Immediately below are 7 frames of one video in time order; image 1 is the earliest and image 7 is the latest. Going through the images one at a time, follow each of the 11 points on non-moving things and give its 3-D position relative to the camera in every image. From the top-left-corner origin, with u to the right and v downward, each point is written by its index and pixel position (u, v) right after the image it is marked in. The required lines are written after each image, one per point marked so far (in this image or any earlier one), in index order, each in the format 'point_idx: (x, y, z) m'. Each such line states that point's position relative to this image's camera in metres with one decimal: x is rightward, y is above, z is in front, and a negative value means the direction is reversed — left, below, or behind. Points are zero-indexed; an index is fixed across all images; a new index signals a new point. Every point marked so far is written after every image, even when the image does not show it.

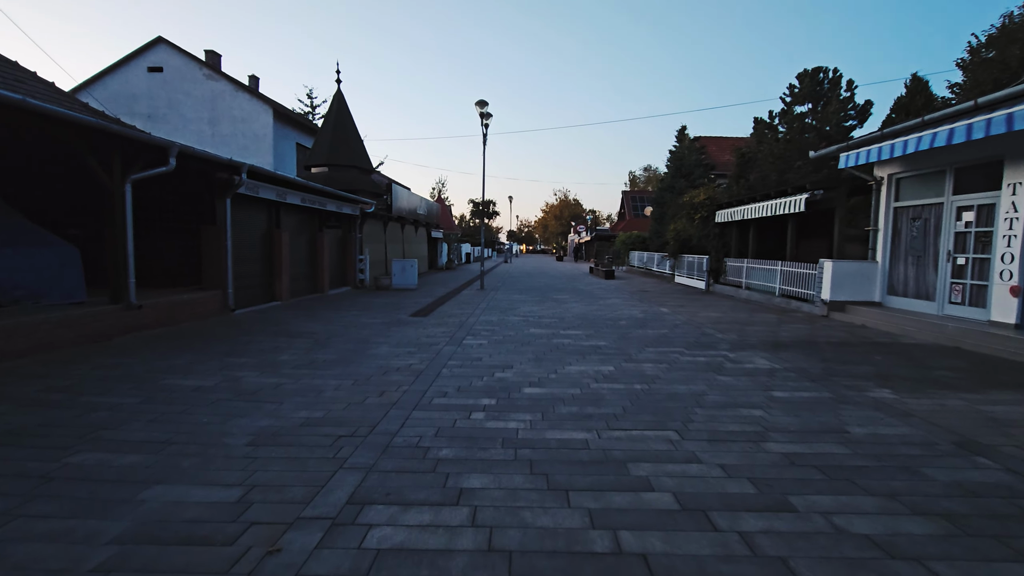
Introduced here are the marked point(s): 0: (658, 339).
0: (+2.7, -0.9, +9.2) m
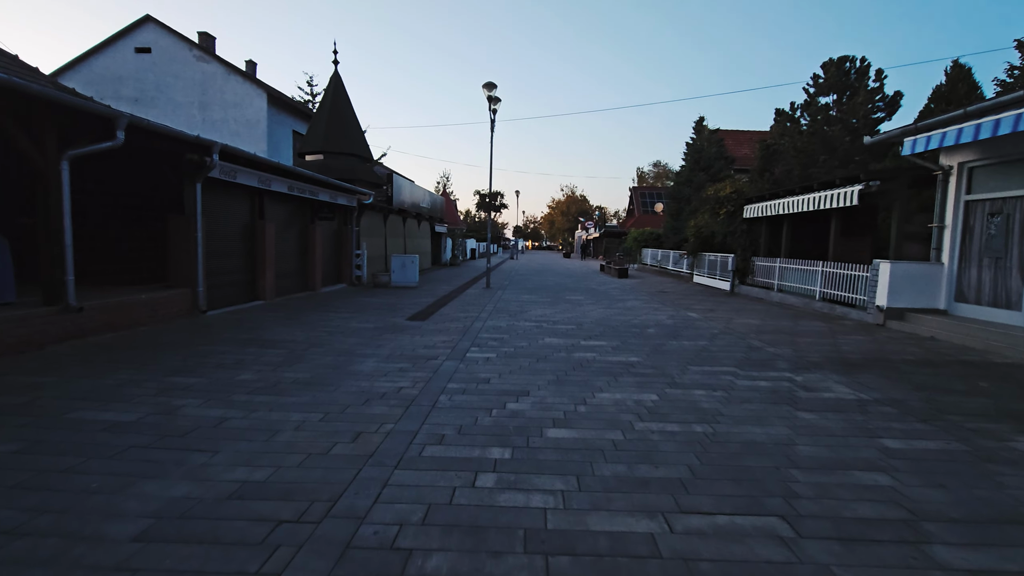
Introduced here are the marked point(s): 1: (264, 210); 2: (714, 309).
0: (+2.9, -1.0, +7.7) m
1: (-6.3, +2.0, +12.7) m
2: (+5.4, -0.6, +13.3) m
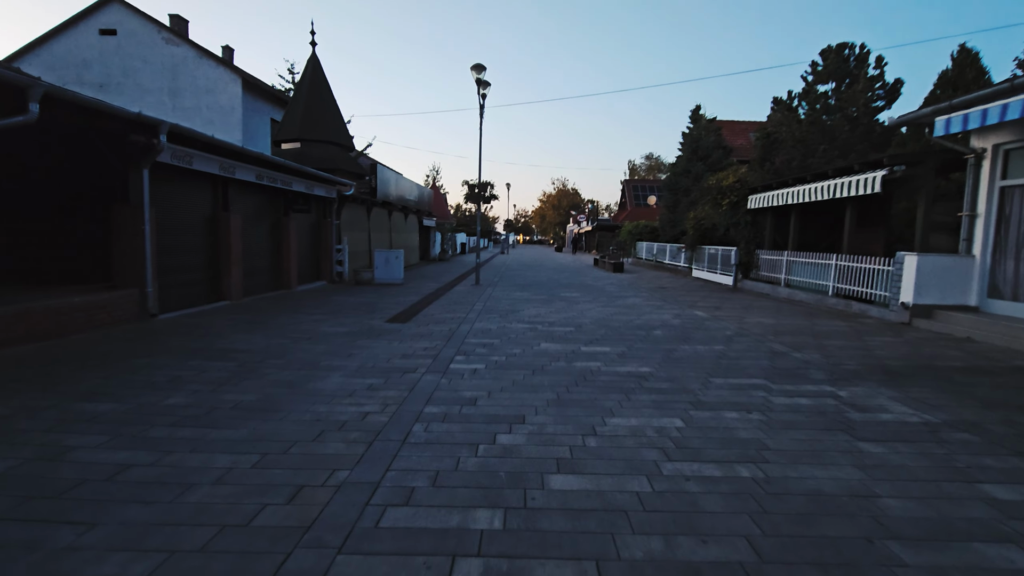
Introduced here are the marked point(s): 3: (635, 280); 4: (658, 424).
0: (+2.8, -1.0, +6.7) m
1: (-6.5, +2.0, +11.5) m
2: (+5.2, -0.5, +12.4) m
3: (+4.9, +0.3, +19.9) m
4: (+1.3, -1.2, +4.4) m
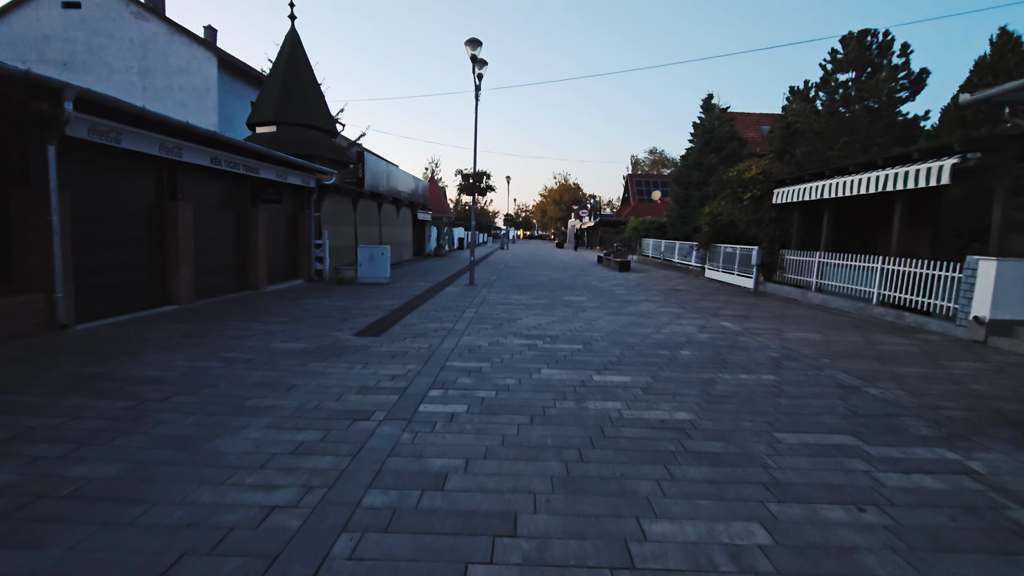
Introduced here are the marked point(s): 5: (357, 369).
0: (+2.7, -1.2, +5.1) m
1: (-6.6, +2.0, +9.8) m
2: (+5.1, -0.6, +10.7) m
3: (+4.8, +0.3, +18.3) m
4: (+1.2, -1.4, +2.8) m
5: (-1.9, -1.0, +6.1) m
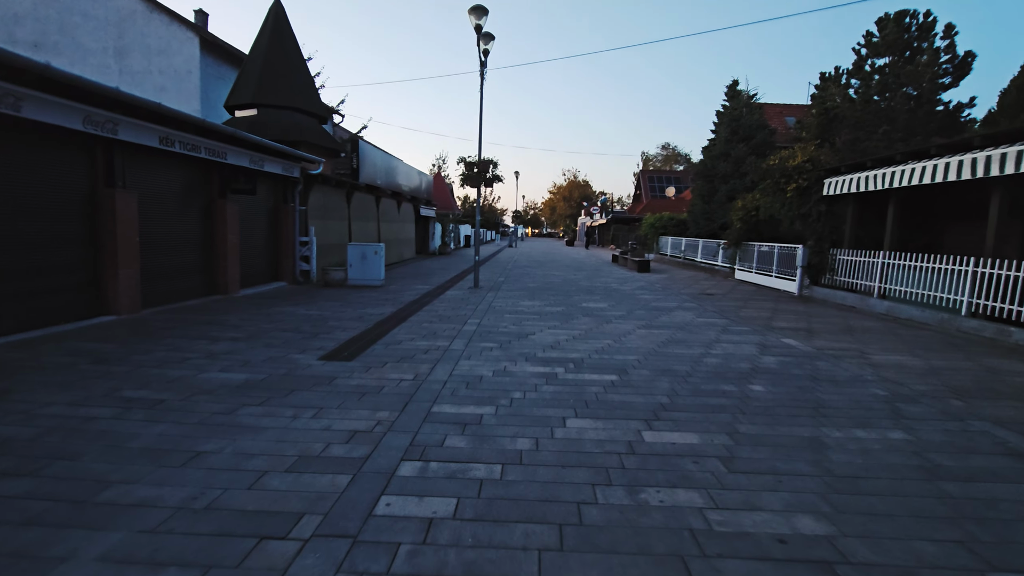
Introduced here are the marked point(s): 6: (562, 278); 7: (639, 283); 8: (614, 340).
0: (+2.8, -1.3, +3.2) m
1: (-6.4, +1.9, +8.1) m
2: (+5.3, -0.7, +8.8) m
3: (+5.1, +0.2, +16.4) m
4: (+1.2, -1.5, +0.9) m
5: (-1.8, -1.1, +4.3) m
6: (+1.6, +0.3, +17.0) m
7: (+4.1, +0.2, +16.1) m
8: (+1.5, -0.8, +7.5) m
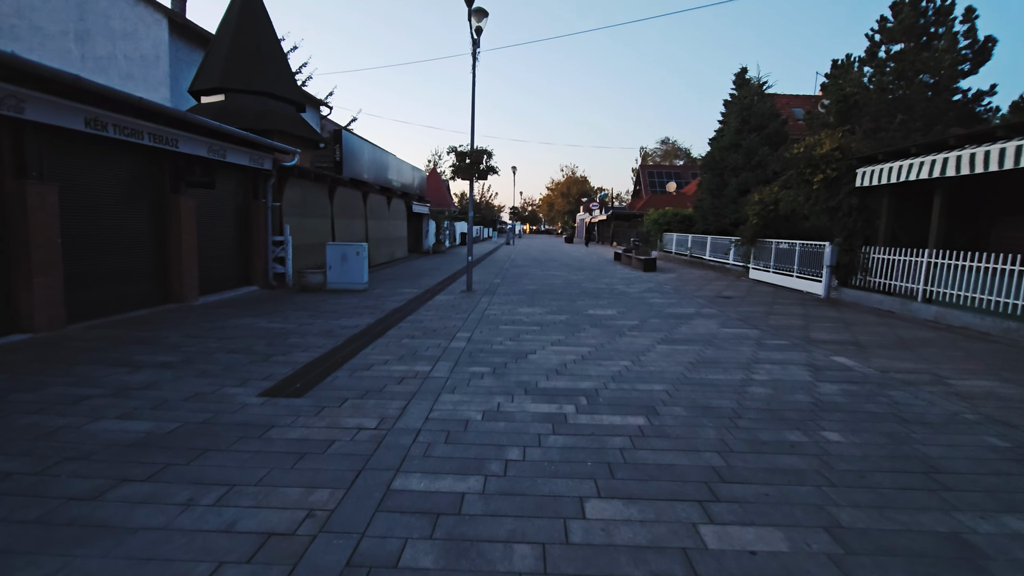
0: (+2.7, -1.5, +1.9) m
1: (-6.4, +1.7, +6.7) m
2: (+5.2, -0.8, +7.5) m
3: (+5.0, +0.1, +15.0) m
4: (+1.2, -1.7, -0.4) m
5: (-1.8, -1.3, +2.9) m
6: (+1.5, +0.3, +15.7) m
7: (+4.0, +0.1, +14.8) m
8: (+1.5, -0.9, +6.2) m
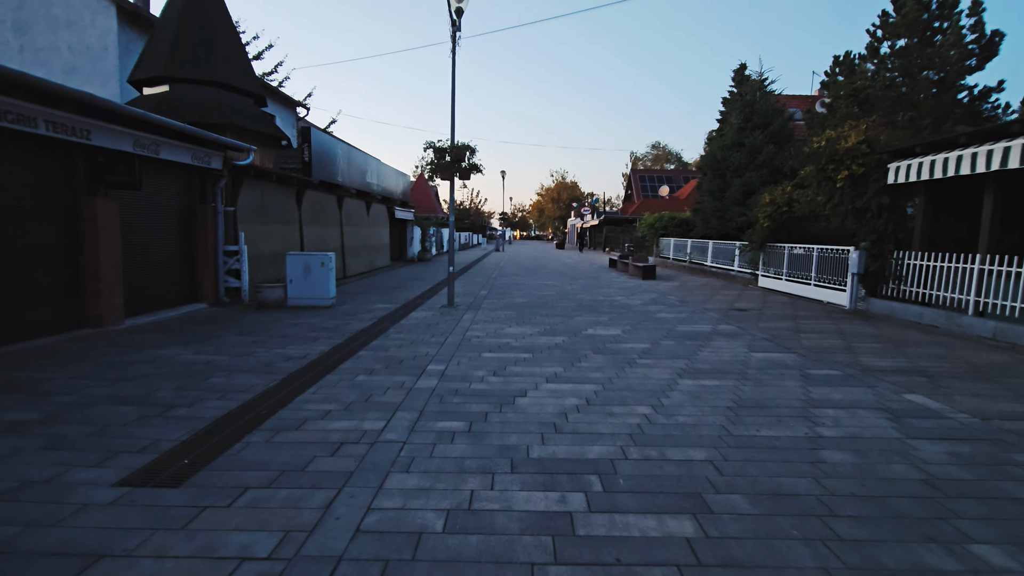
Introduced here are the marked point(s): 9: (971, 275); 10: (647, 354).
0: (+2.7, -1.6, +0.4) m
1: (-6.6, +1.4, +5.1) m
2: (+5.0, -1.0, +6.1) m
3: (+4.7, -0.2, +13.6) m
4: (+1.2, -1.8, -1.9) m
5: (-1.9, -1.5, +1.4) m
6: (+1.2, -0.1, +14.2) m
7: (+3.7, -0.2, +13.3) m
8: (+1.3, -1.1, +4.7) m
9: (+7.9, +0.2, +8.6) m
10: (+1.8, -0.9, +6.8) m
